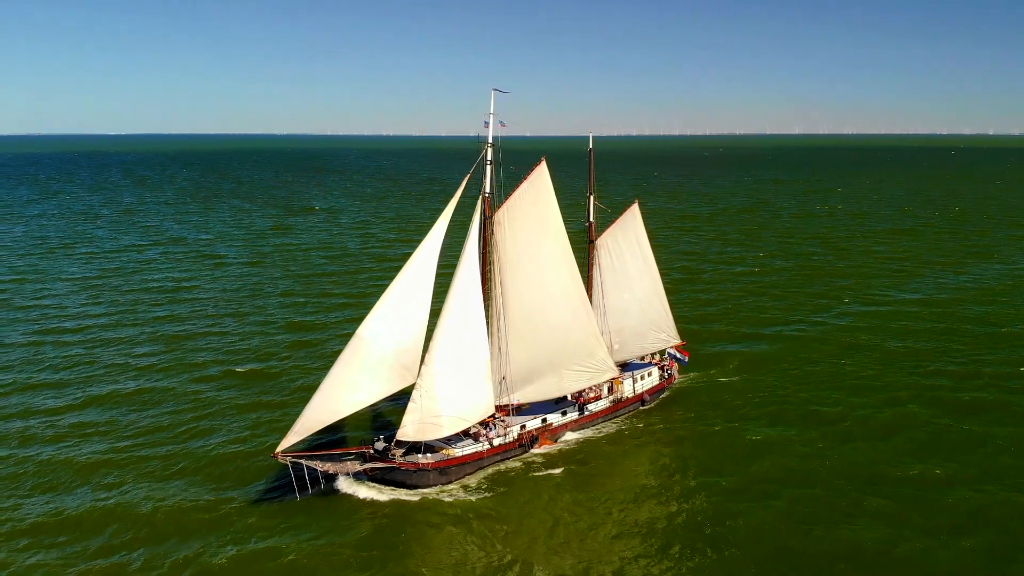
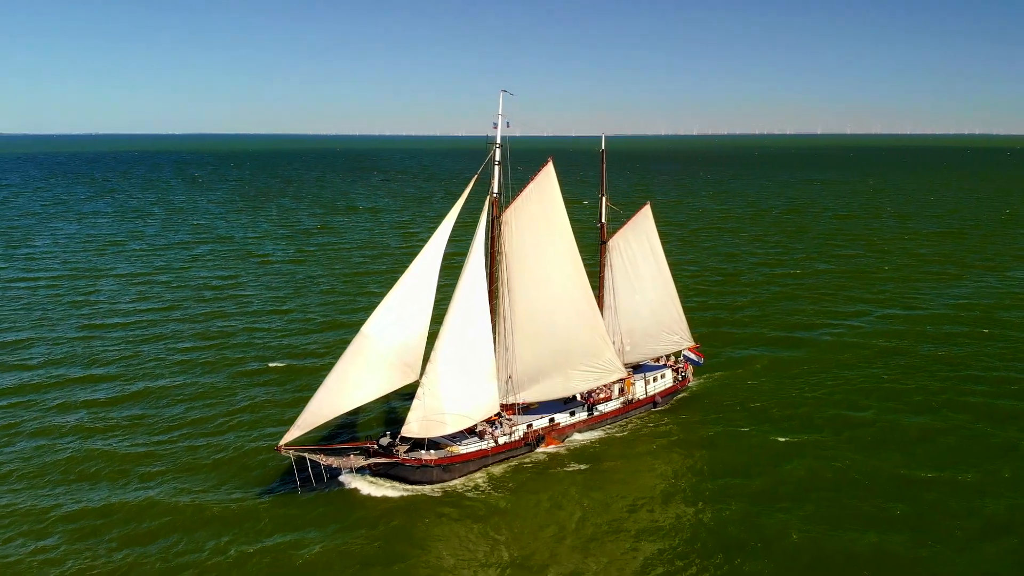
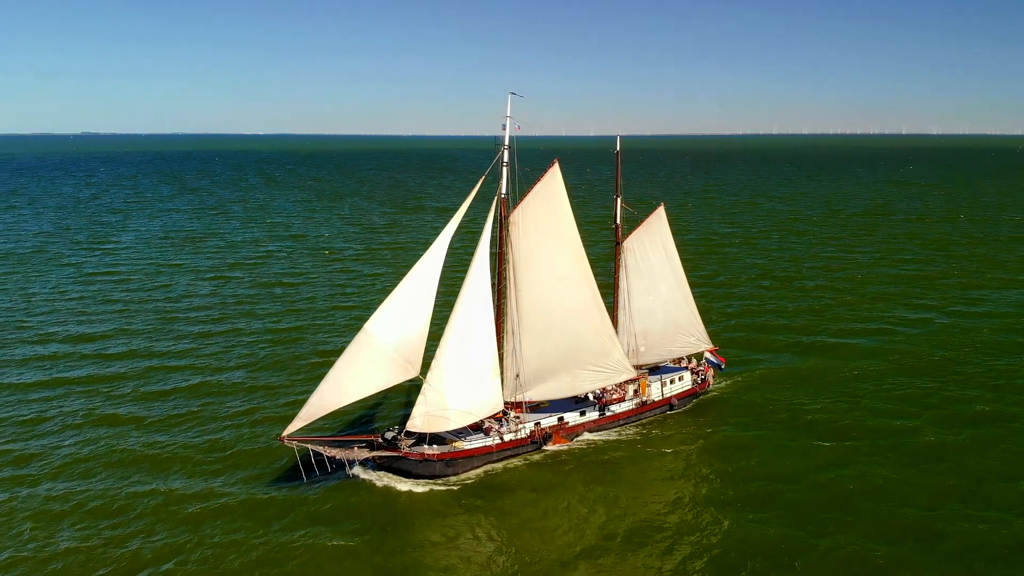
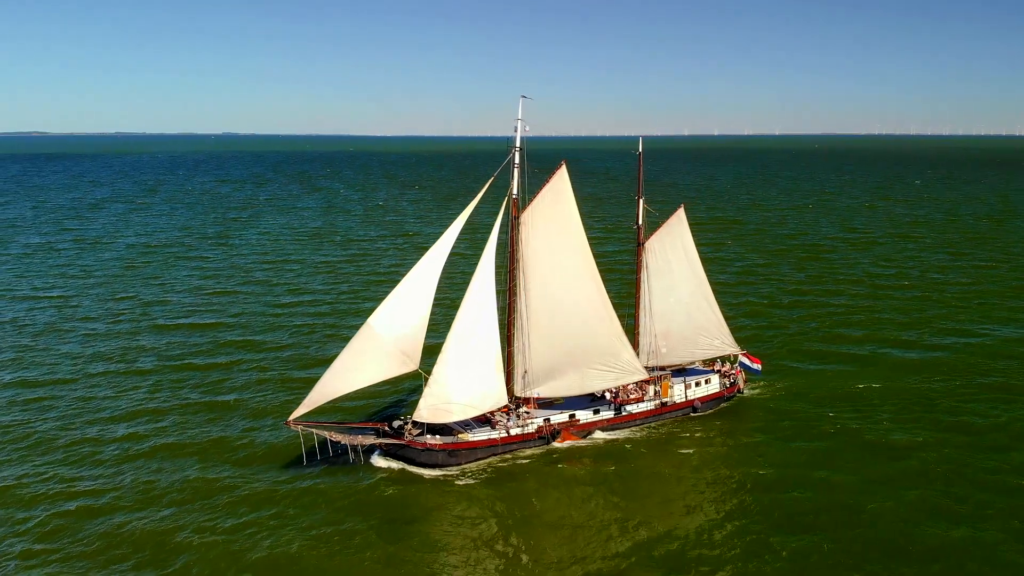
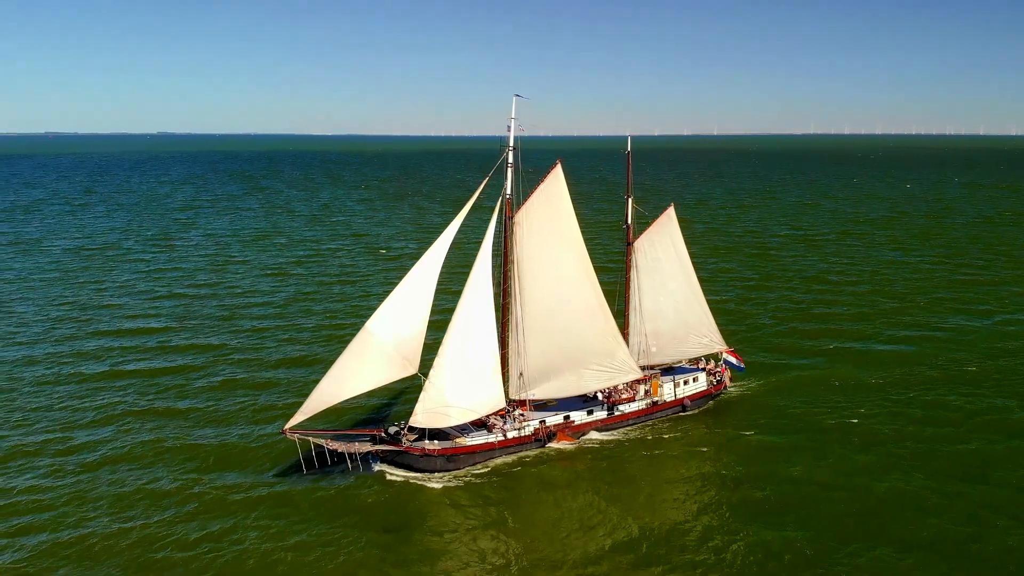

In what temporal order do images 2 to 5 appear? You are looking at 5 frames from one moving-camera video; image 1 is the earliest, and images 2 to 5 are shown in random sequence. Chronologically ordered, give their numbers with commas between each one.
2, 3, 5, 4
